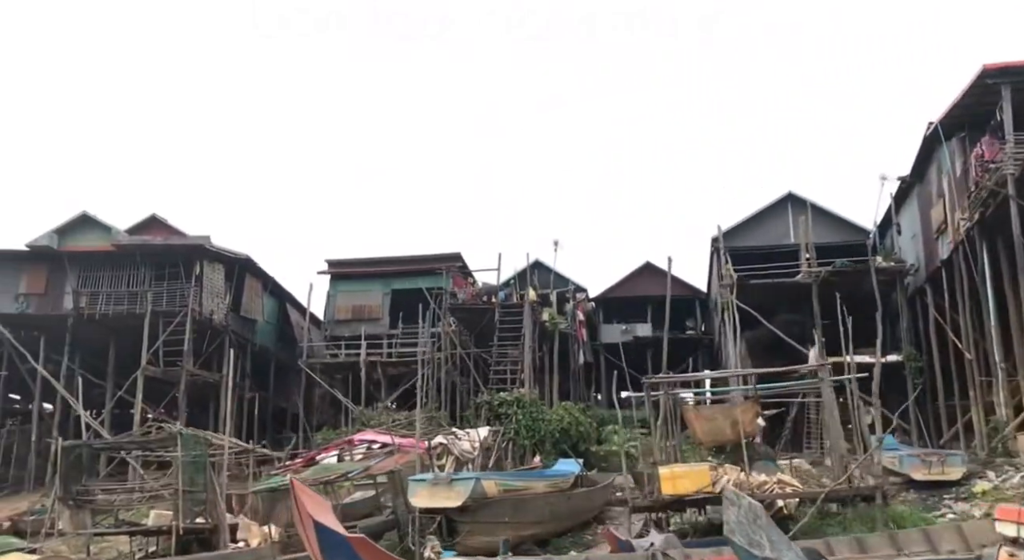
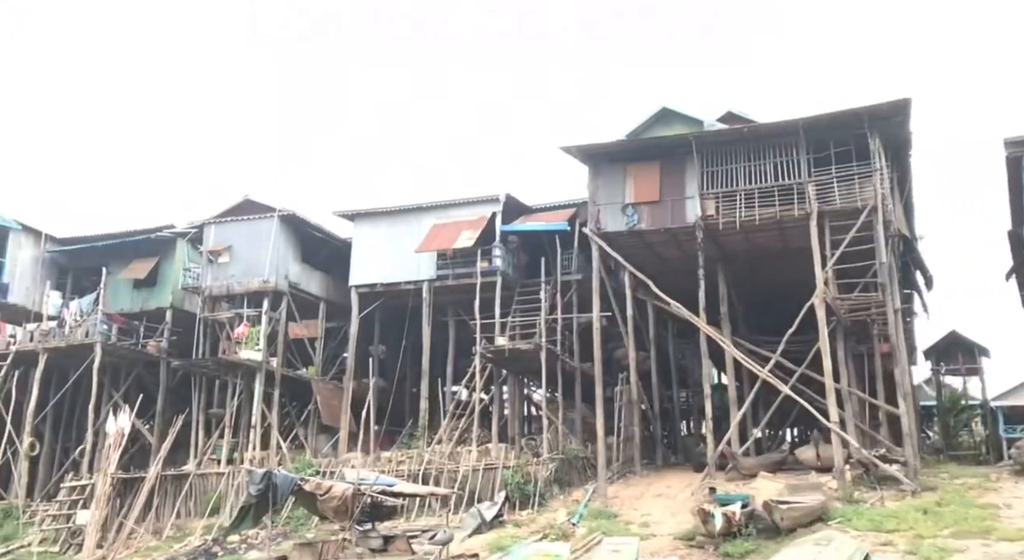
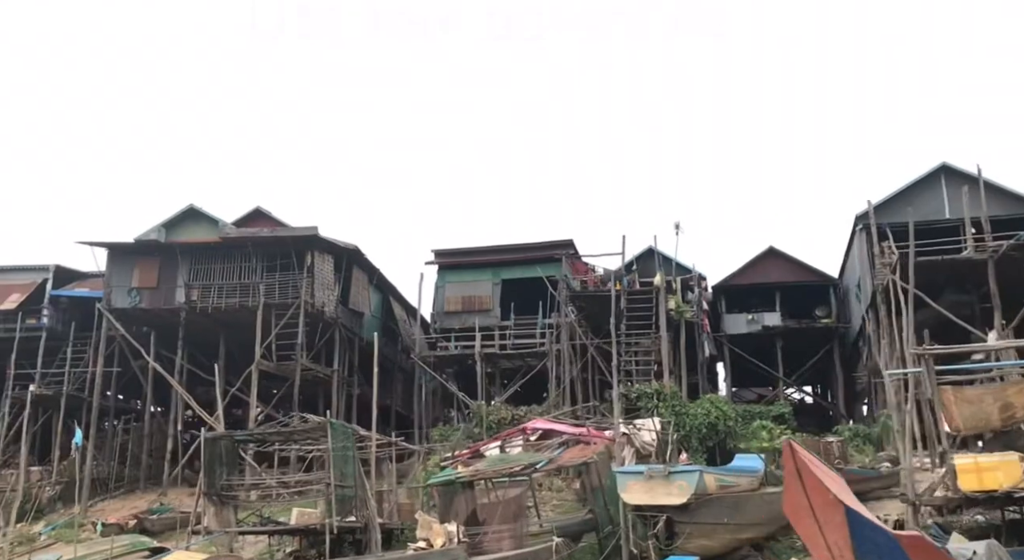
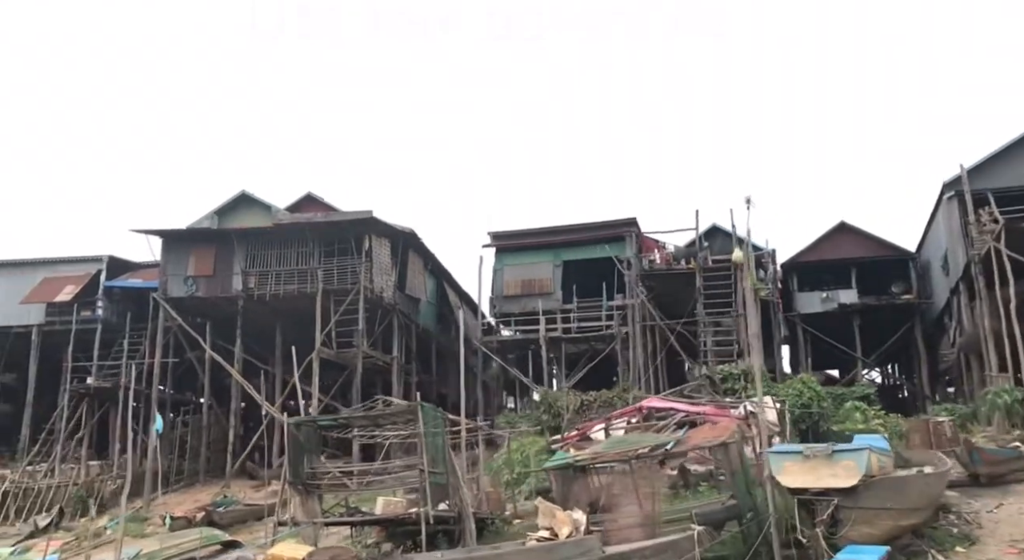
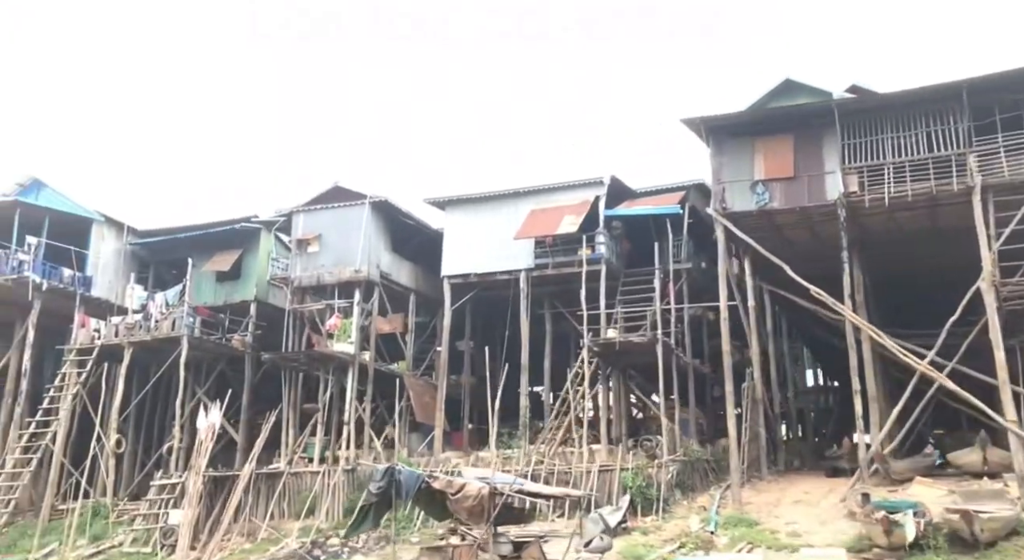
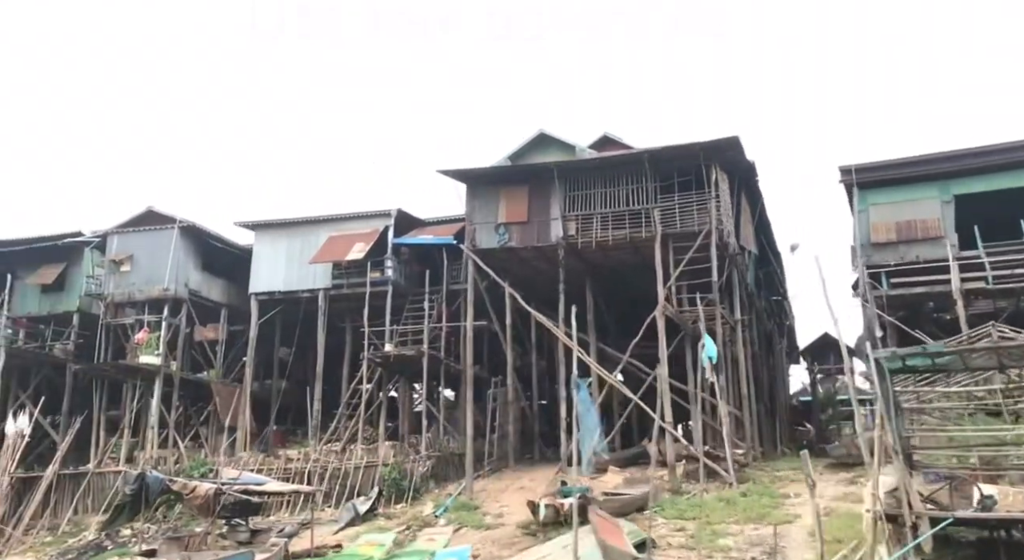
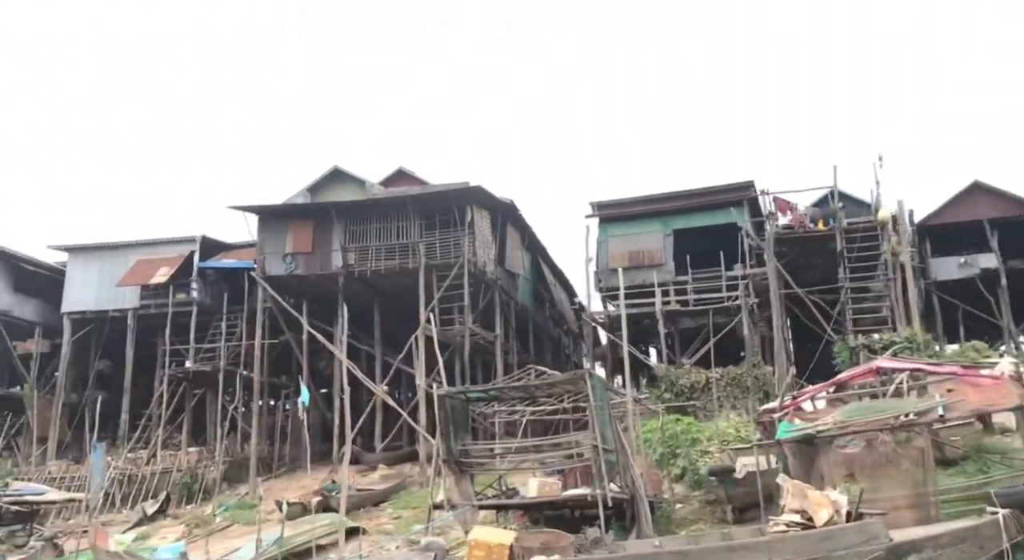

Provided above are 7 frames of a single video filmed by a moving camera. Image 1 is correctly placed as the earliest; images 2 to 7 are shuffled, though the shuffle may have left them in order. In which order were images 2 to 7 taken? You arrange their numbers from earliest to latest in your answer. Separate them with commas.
3, 4, 7, 6, 2, 5
